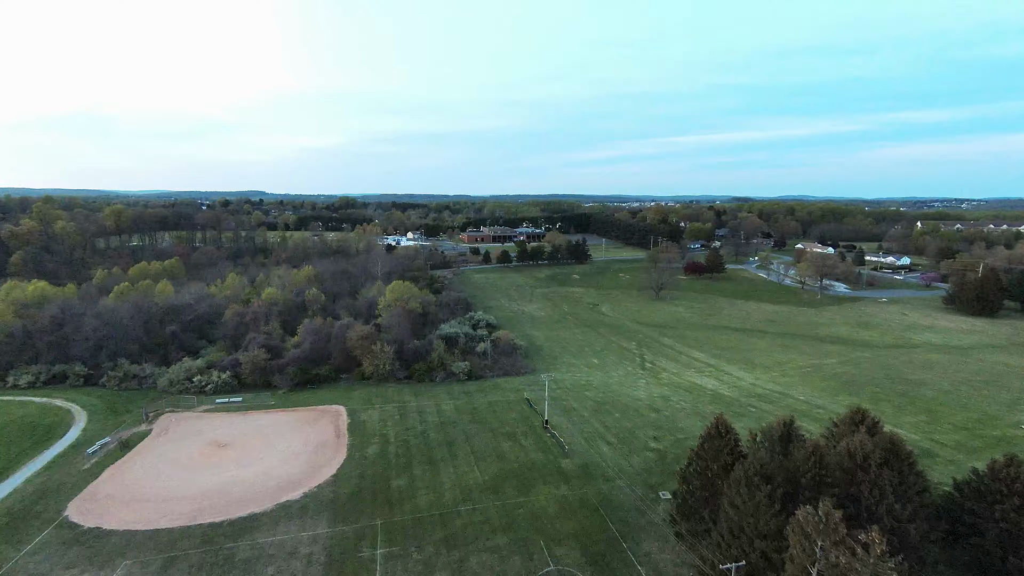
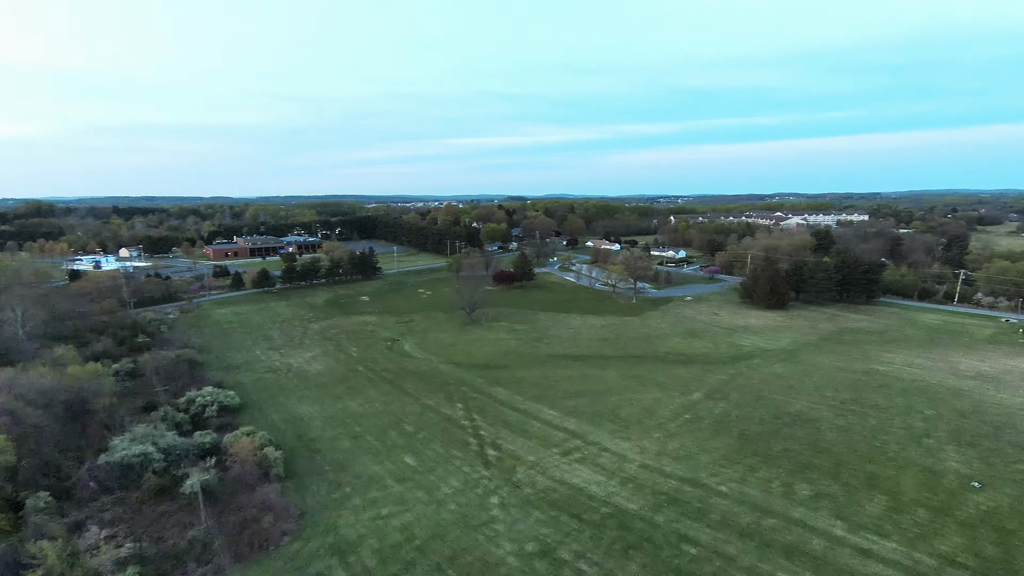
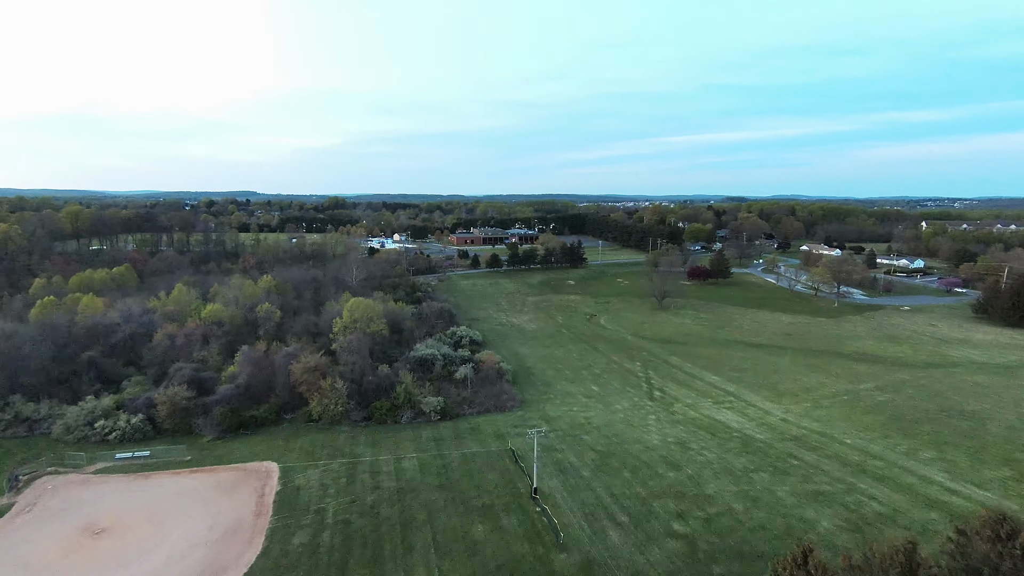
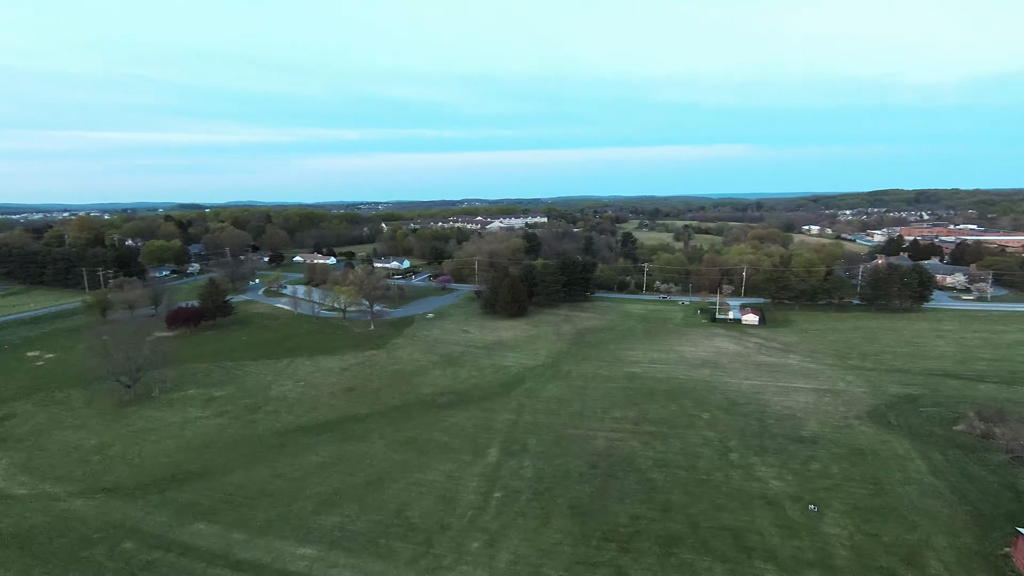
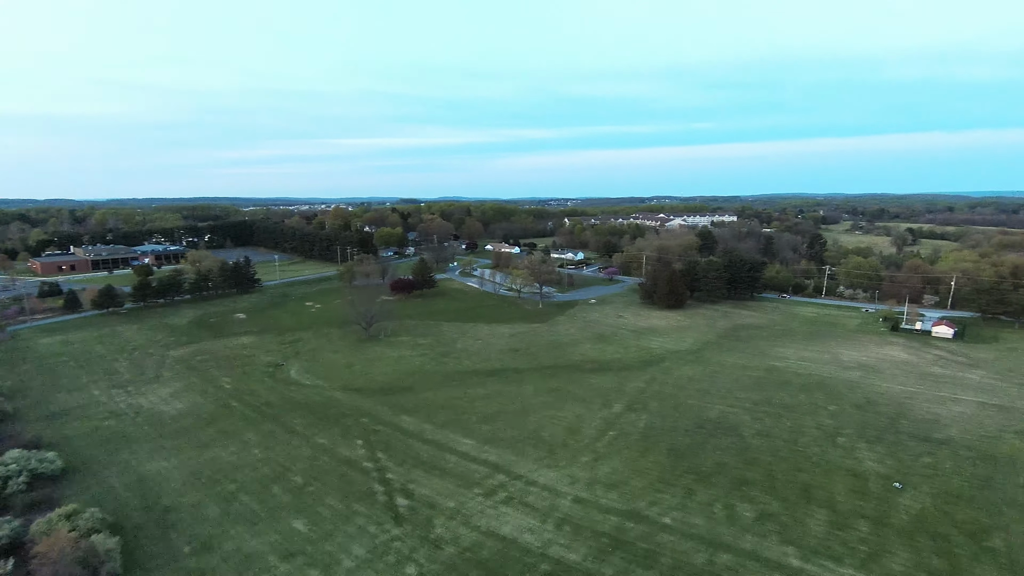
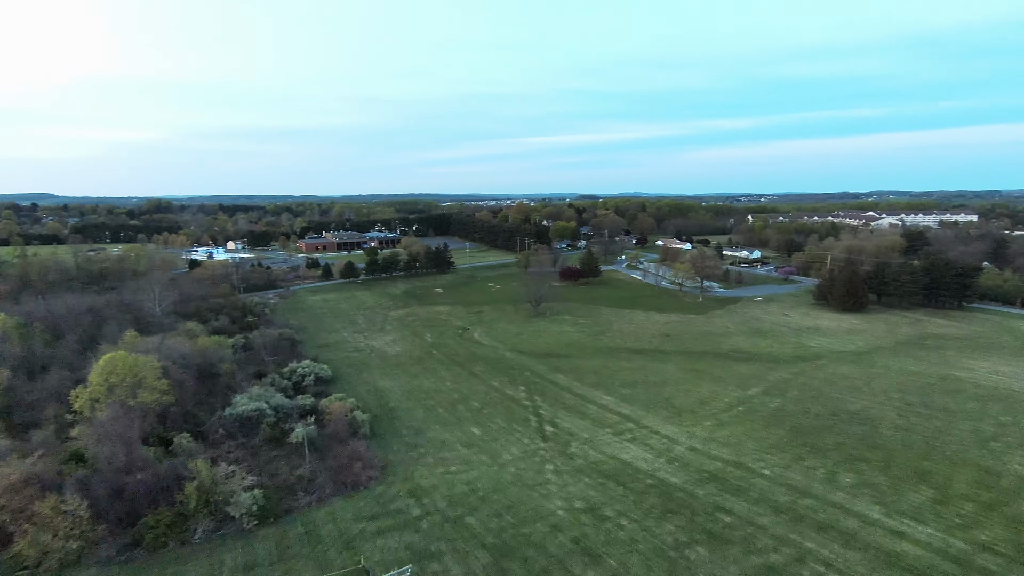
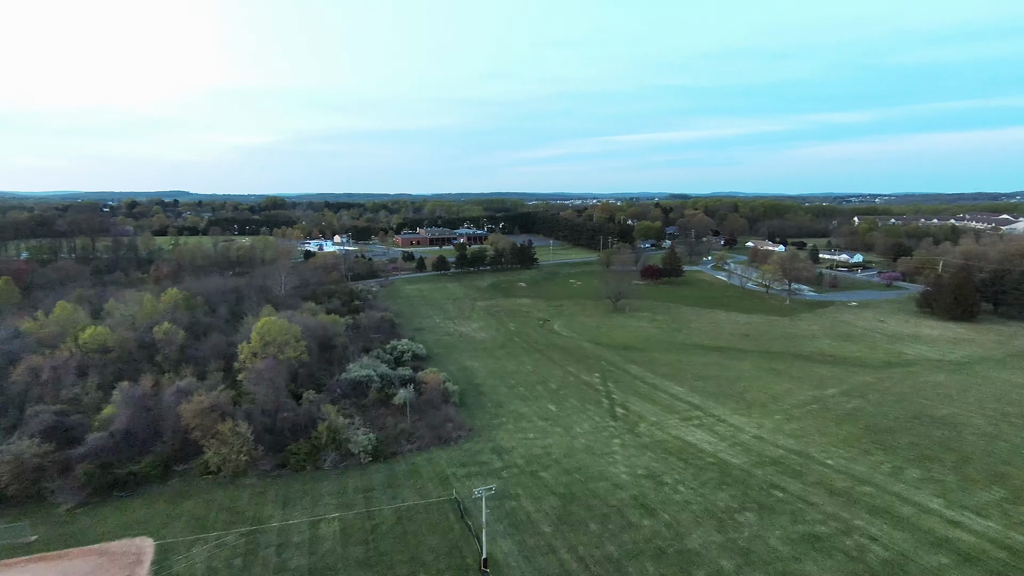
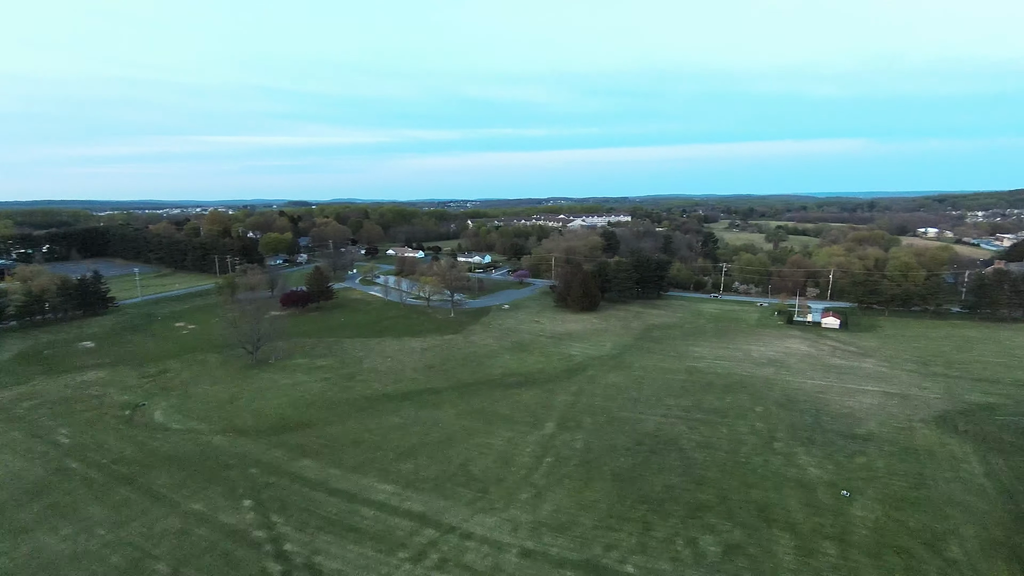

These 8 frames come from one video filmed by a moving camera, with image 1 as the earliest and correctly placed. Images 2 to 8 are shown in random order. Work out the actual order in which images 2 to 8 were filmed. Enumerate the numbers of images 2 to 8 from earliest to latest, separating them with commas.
3, 7, 6, 2, 5, 8, 4
